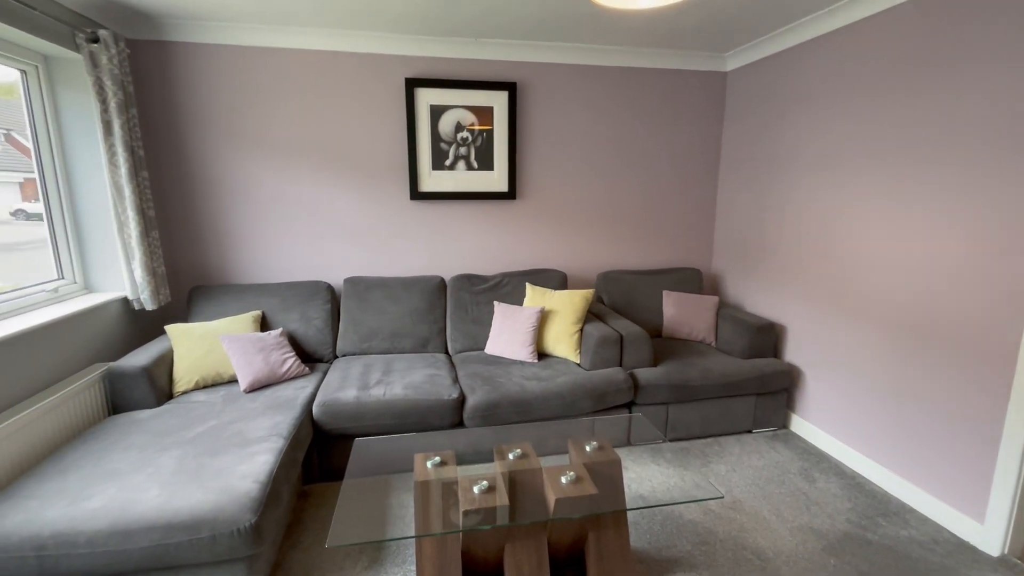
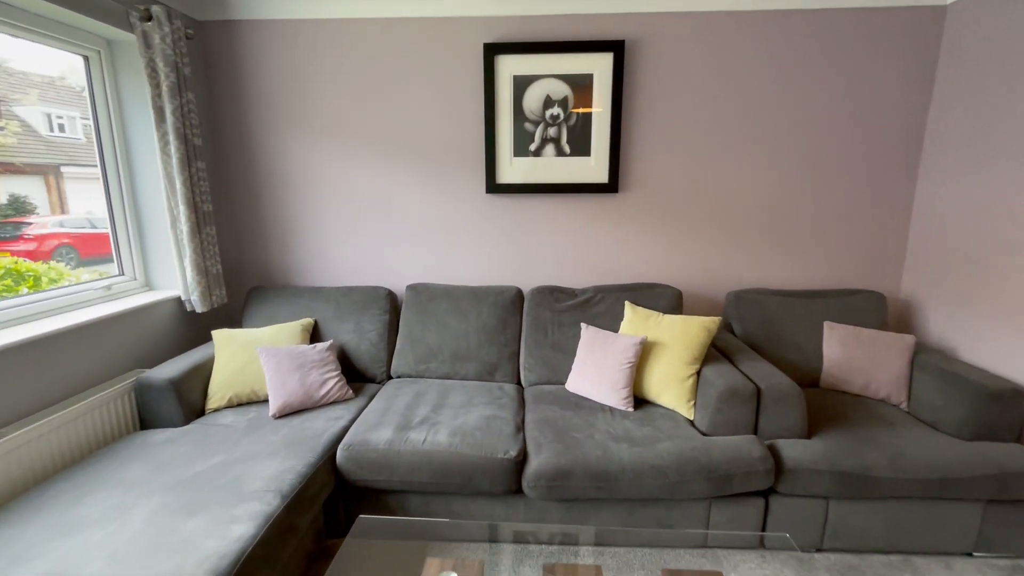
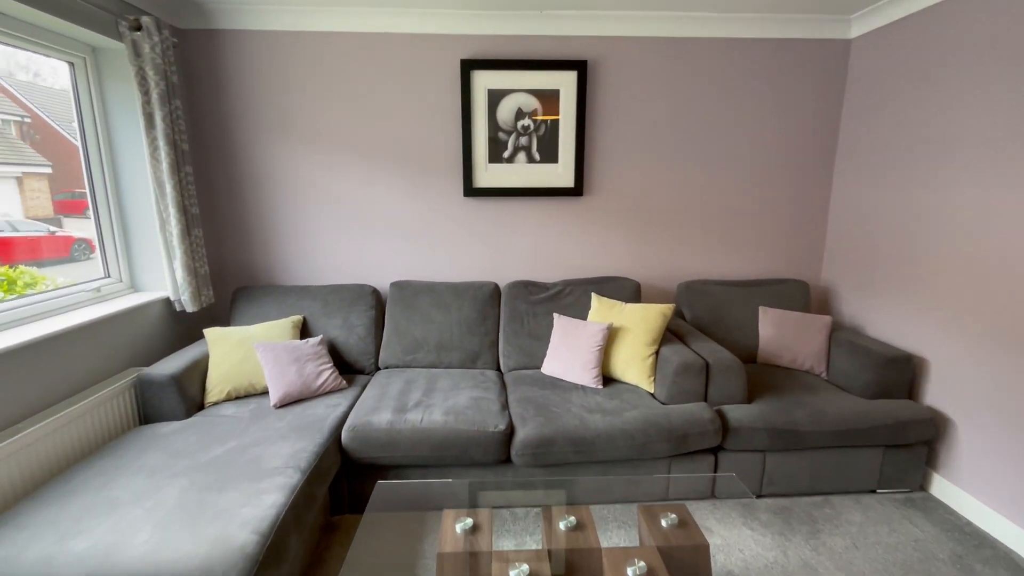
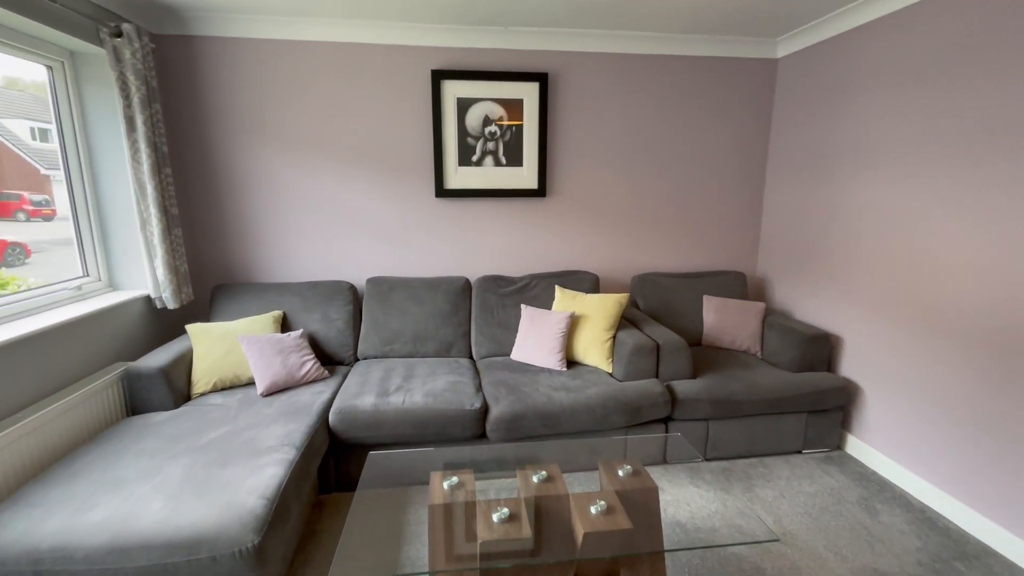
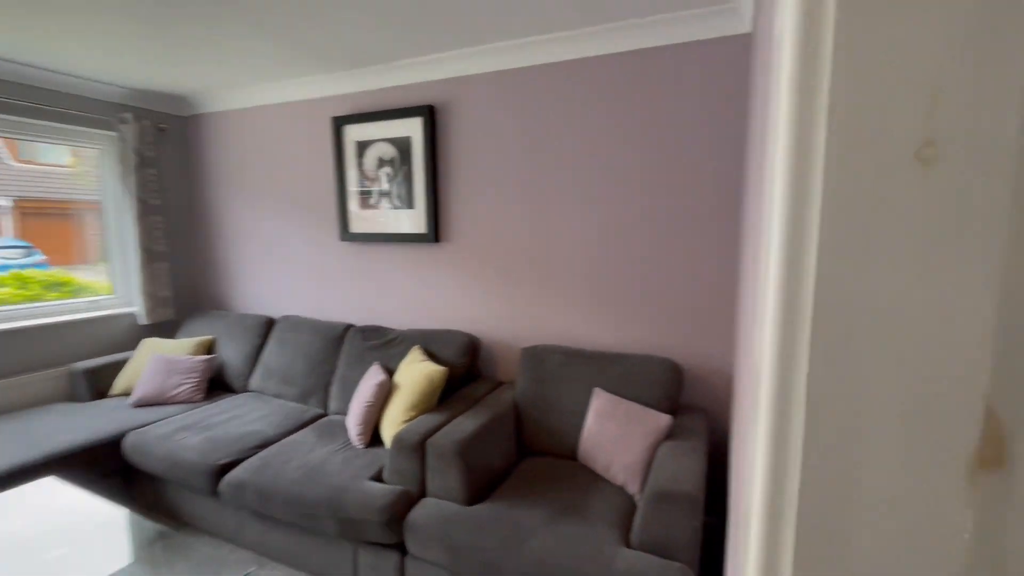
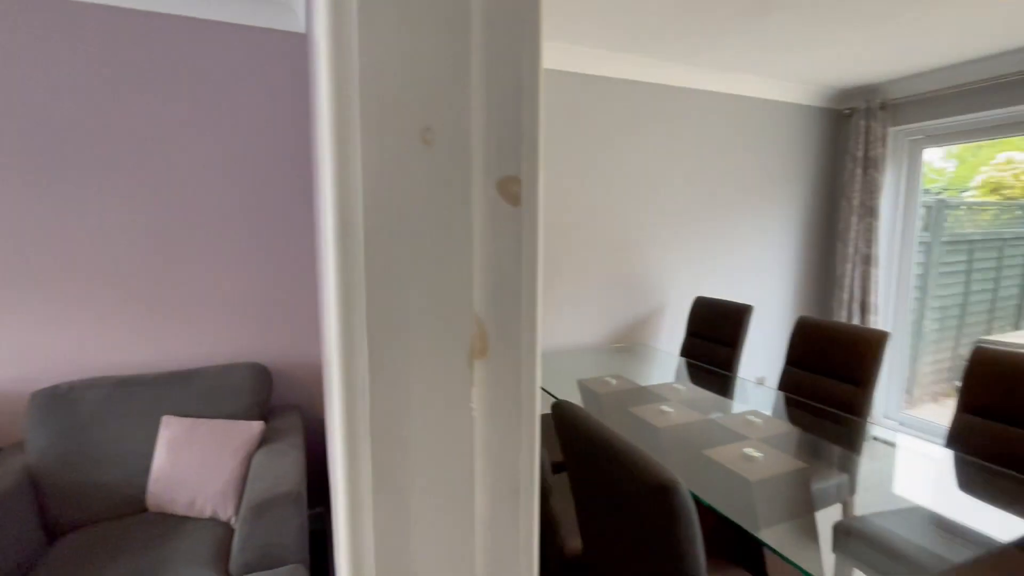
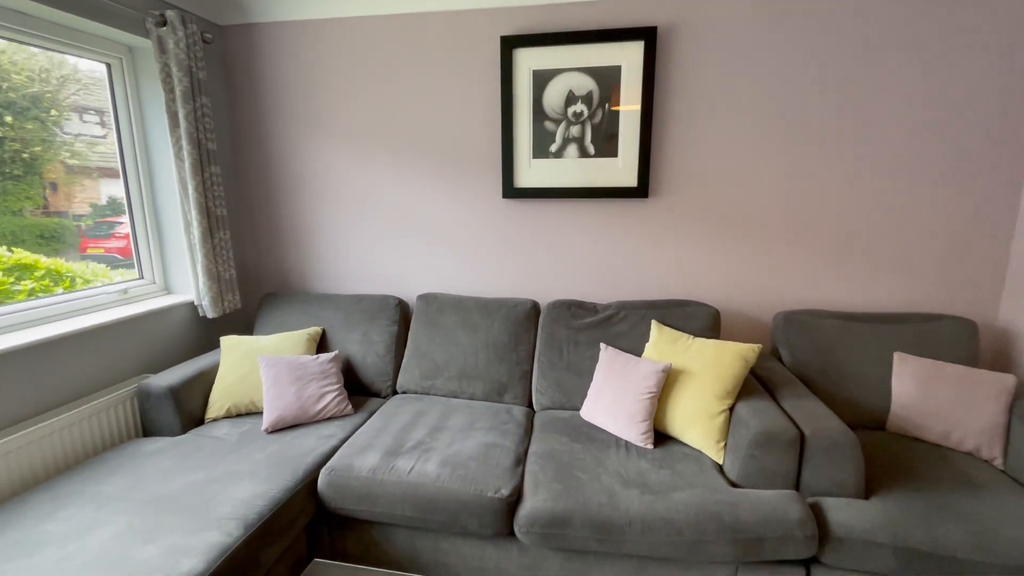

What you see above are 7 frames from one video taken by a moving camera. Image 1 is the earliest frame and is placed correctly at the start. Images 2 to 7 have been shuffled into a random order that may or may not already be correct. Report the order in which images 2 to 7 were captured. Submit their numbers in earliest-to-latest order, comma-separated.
4, 3, 2, 7, 5, 6
